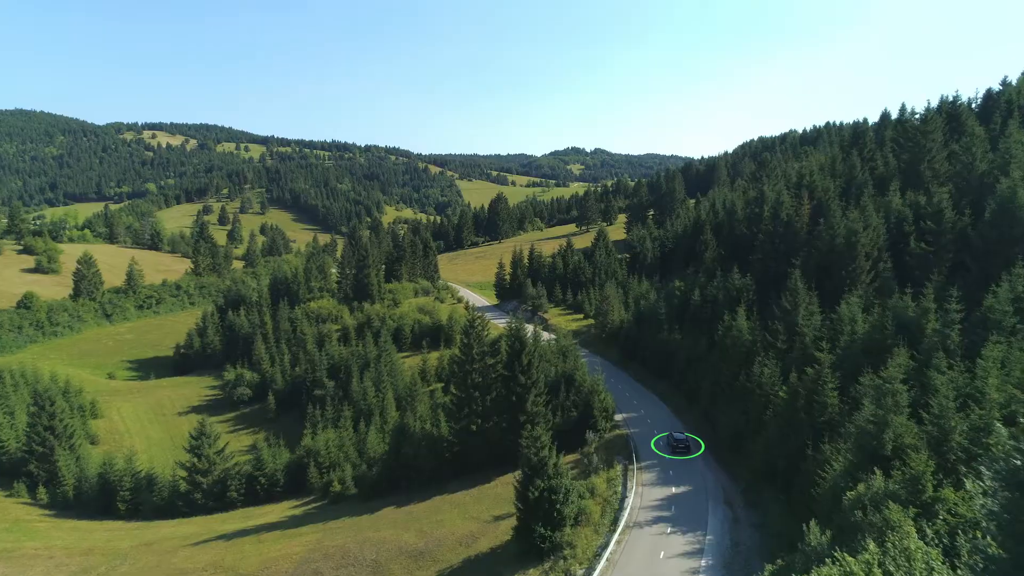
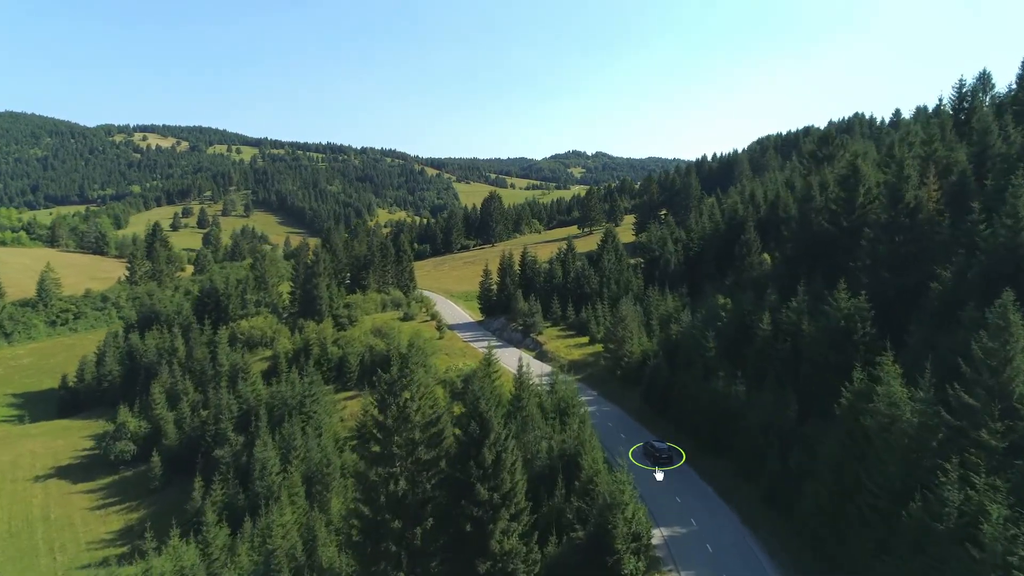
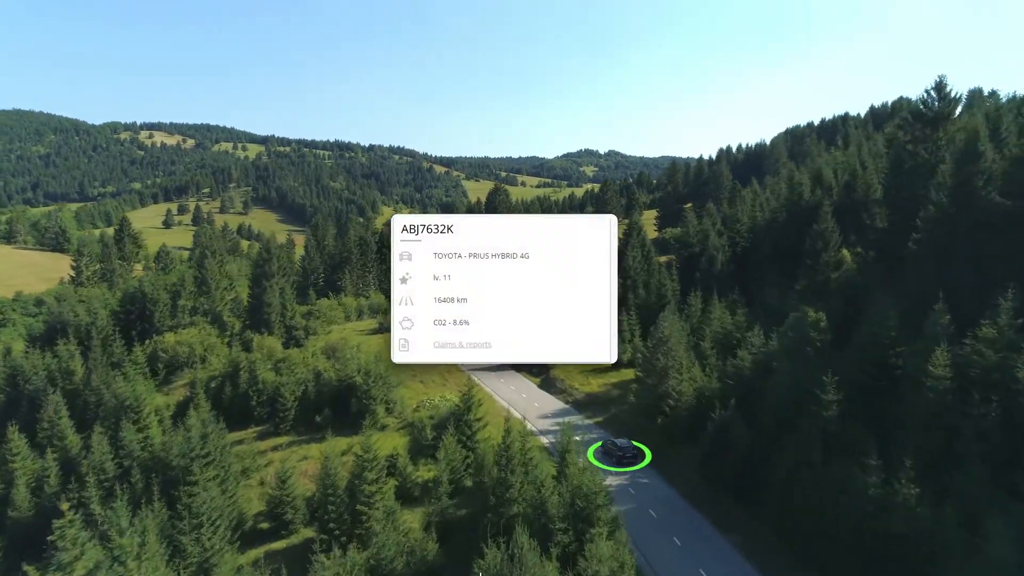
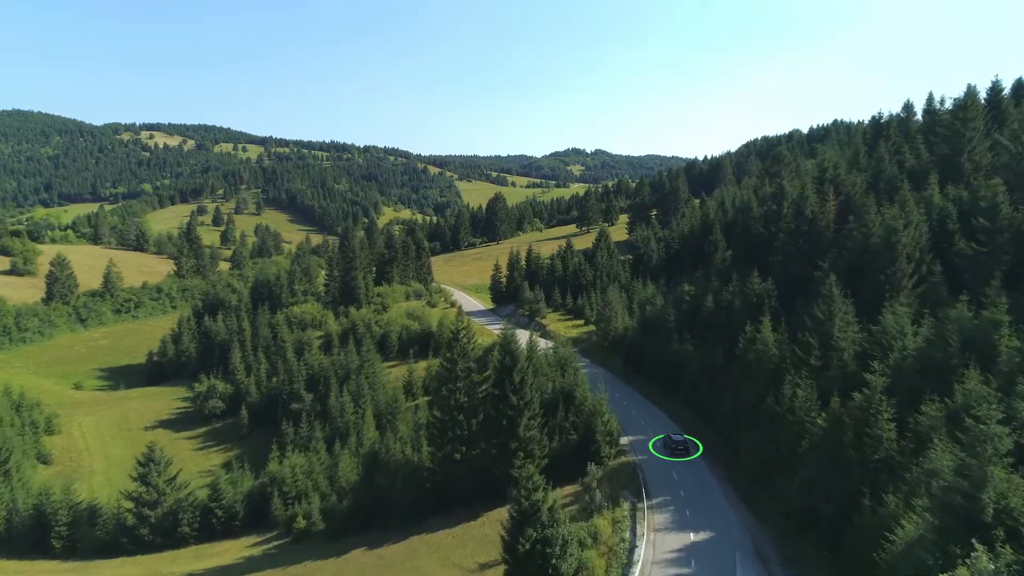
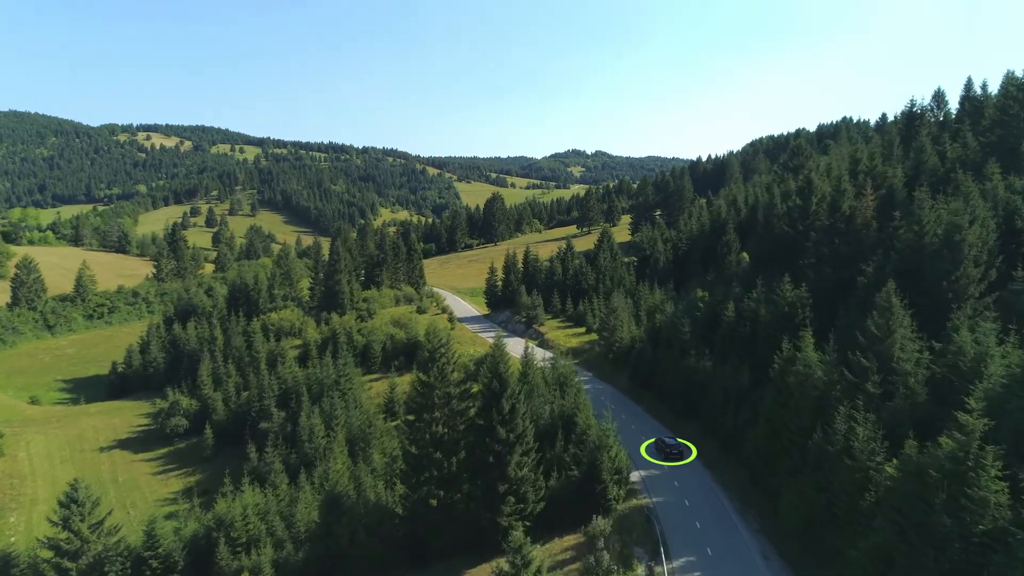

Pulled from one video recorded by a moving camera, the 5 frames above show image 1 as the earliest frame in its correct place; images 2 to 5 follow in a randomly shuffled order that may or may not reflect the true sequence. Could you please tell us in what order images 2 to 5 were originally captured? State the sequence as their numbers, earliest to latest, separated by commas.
4, 5, 2, 3
